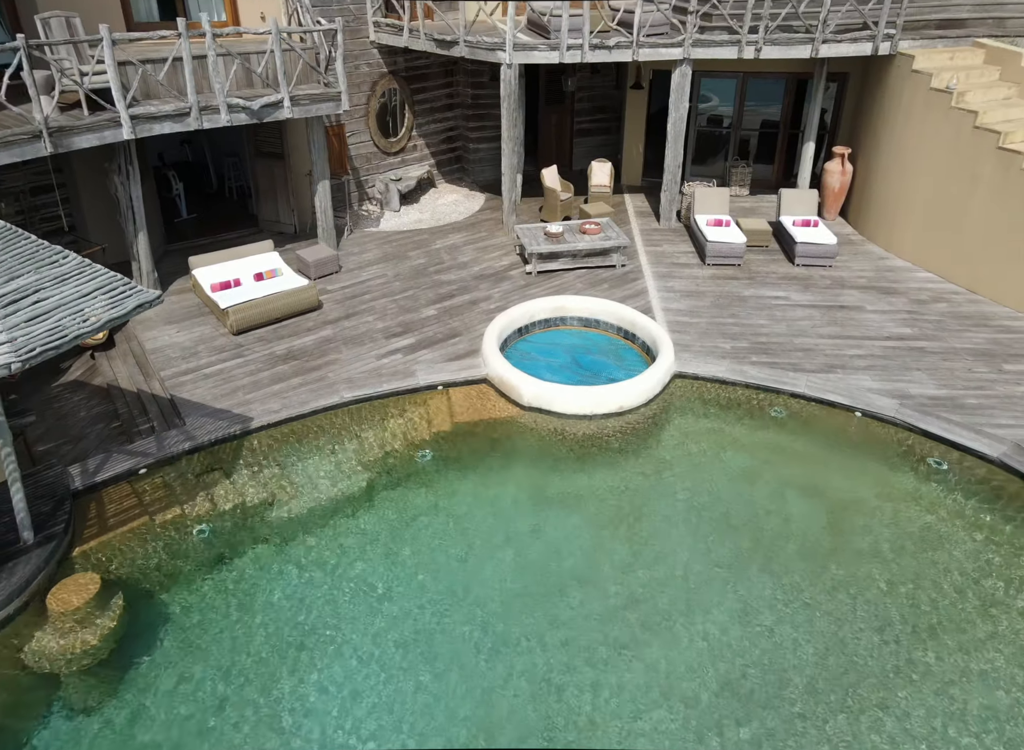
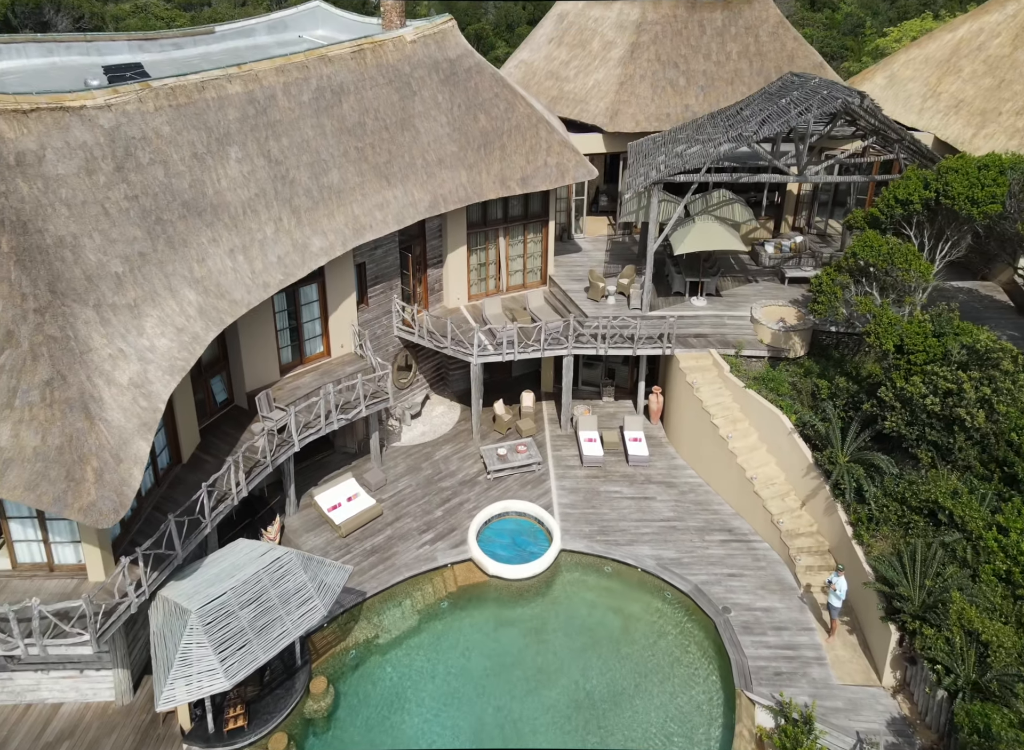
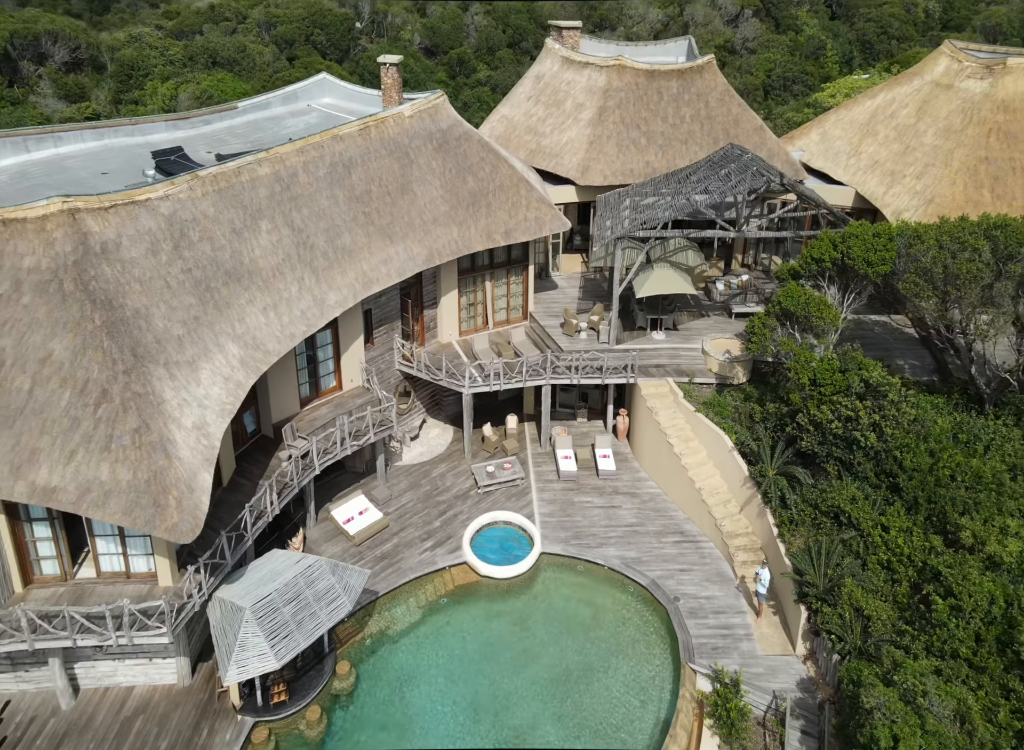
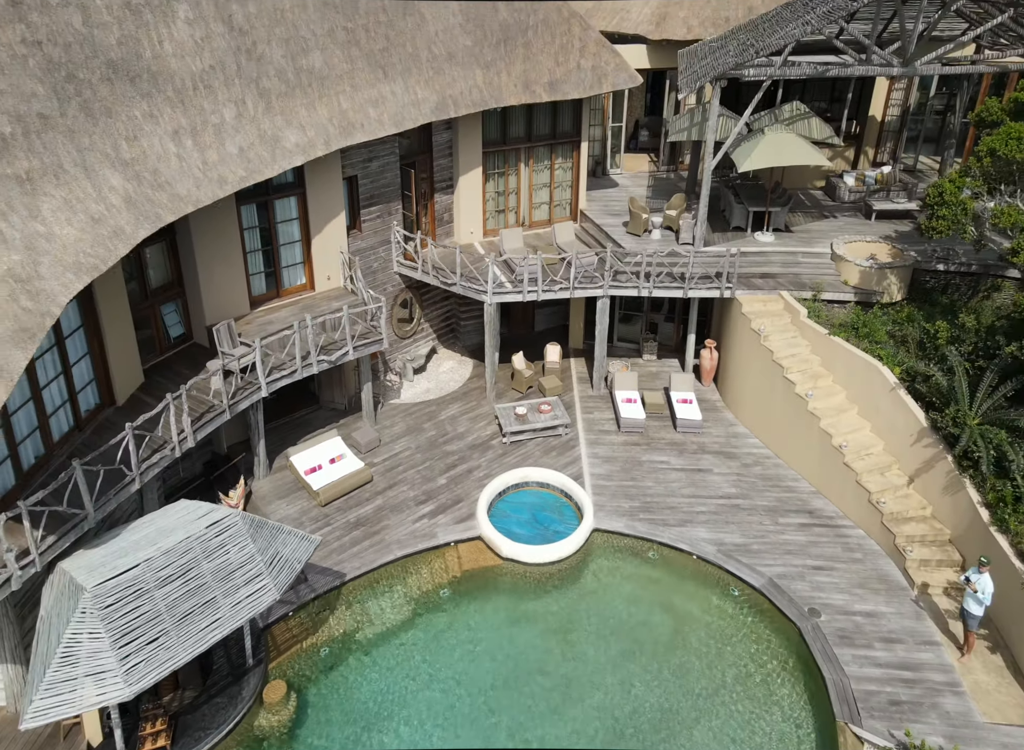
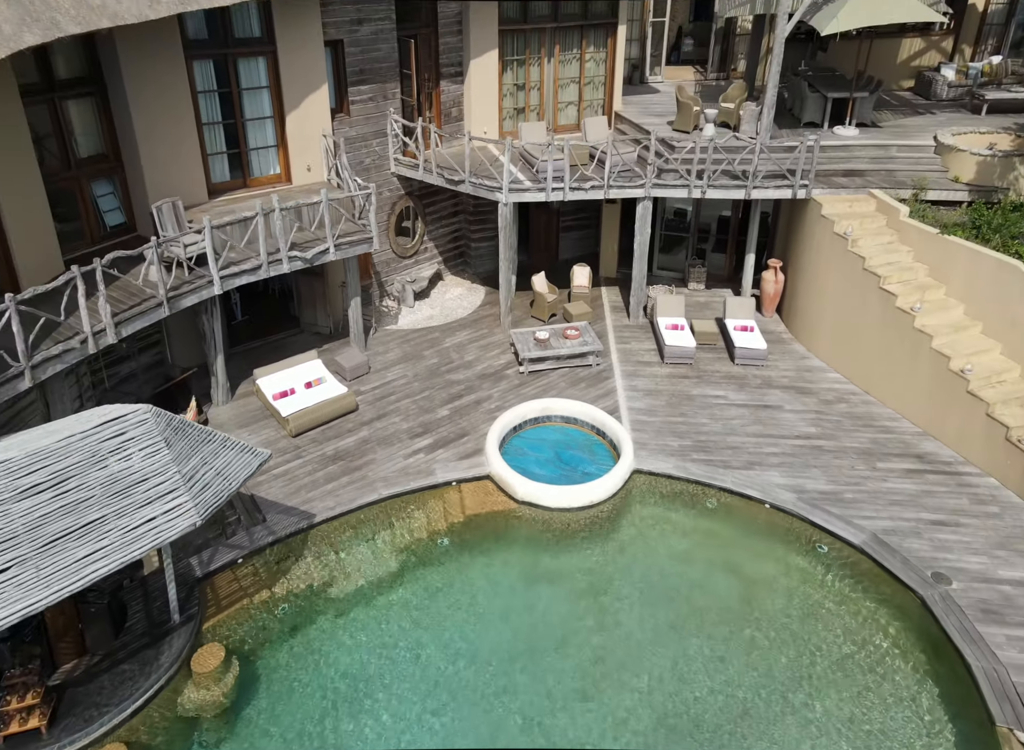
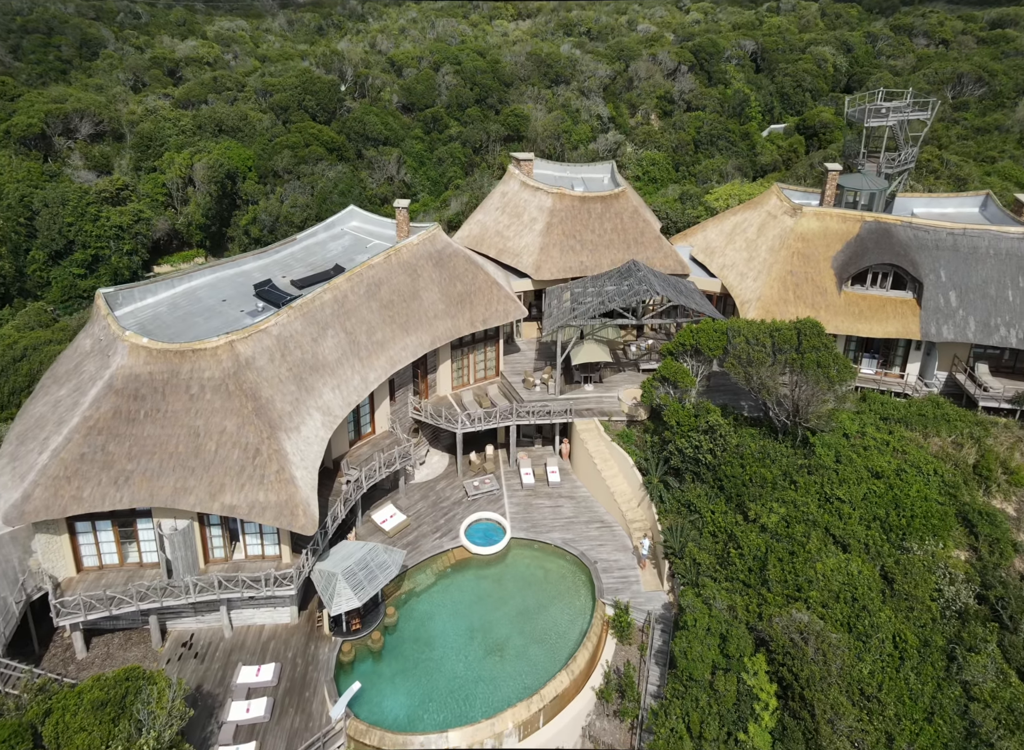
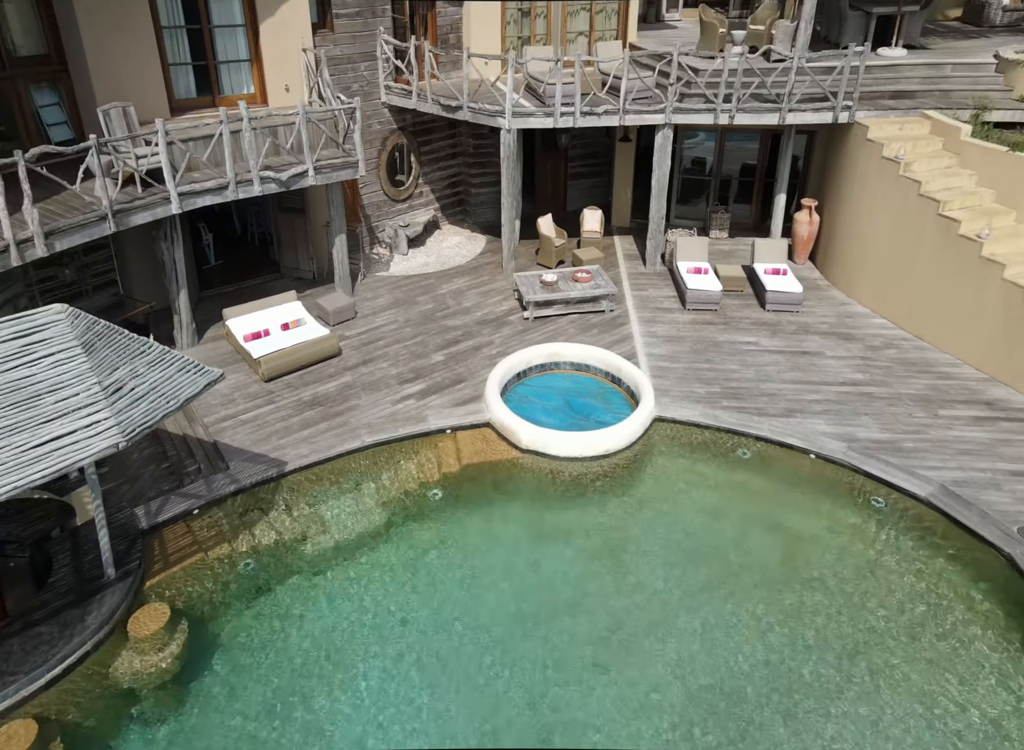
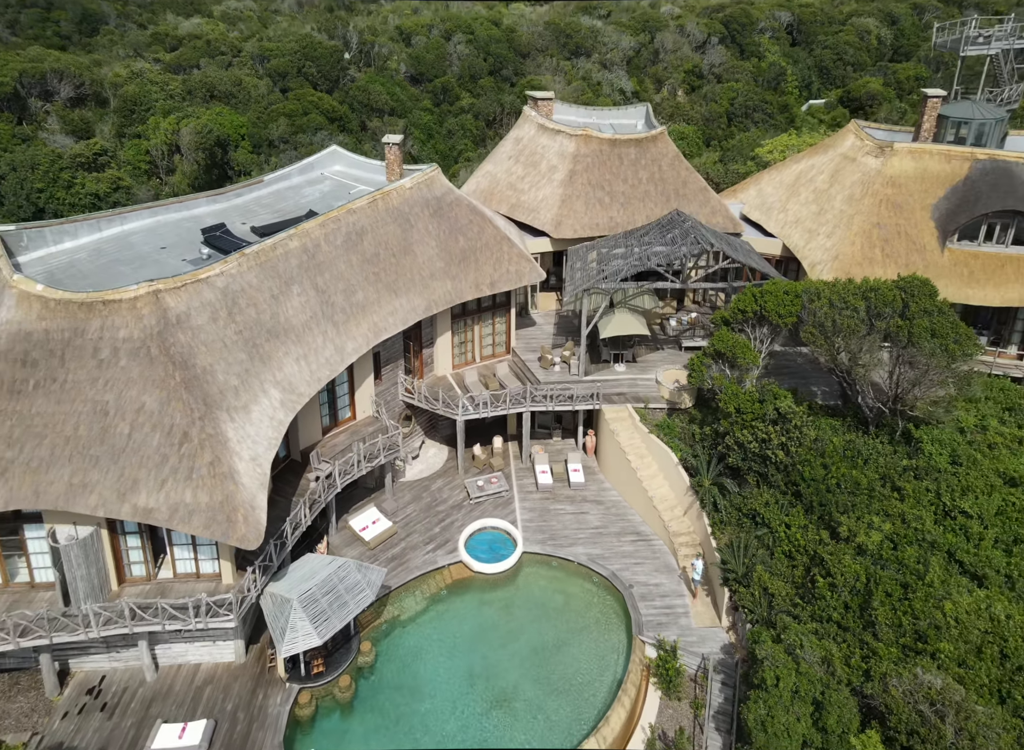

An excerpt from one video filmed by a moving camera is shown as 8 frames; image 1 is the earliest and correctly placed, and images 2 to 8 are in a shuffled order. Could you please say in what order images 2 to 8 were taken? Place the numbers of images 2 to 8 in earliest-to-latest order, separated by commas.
7, 5, 4, 2, 3, 8, 6
